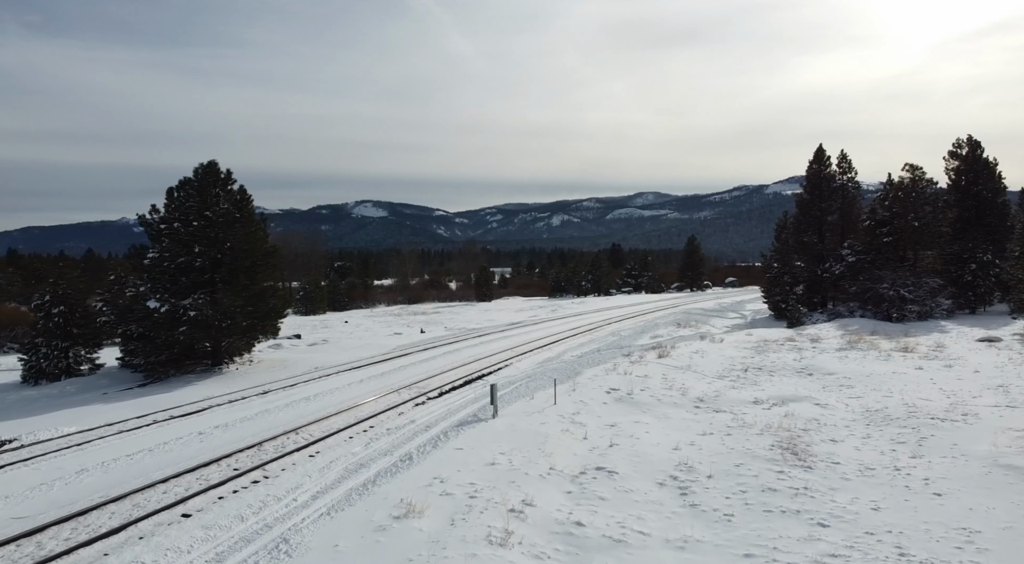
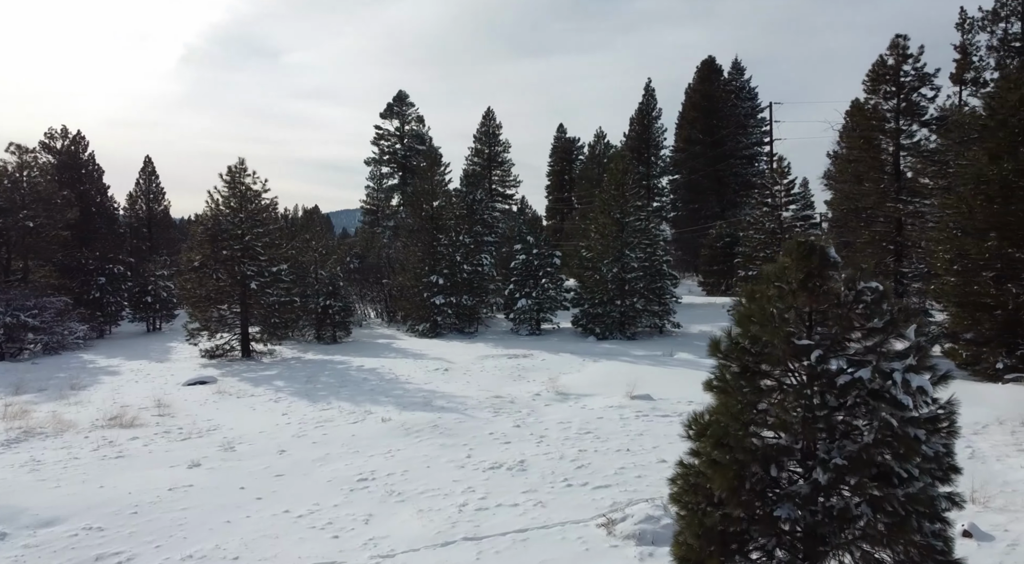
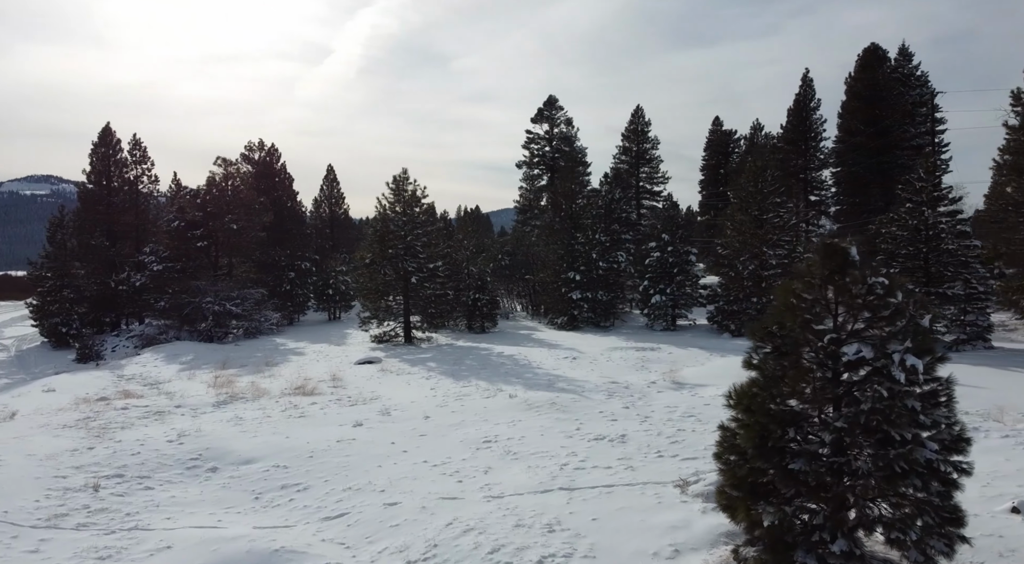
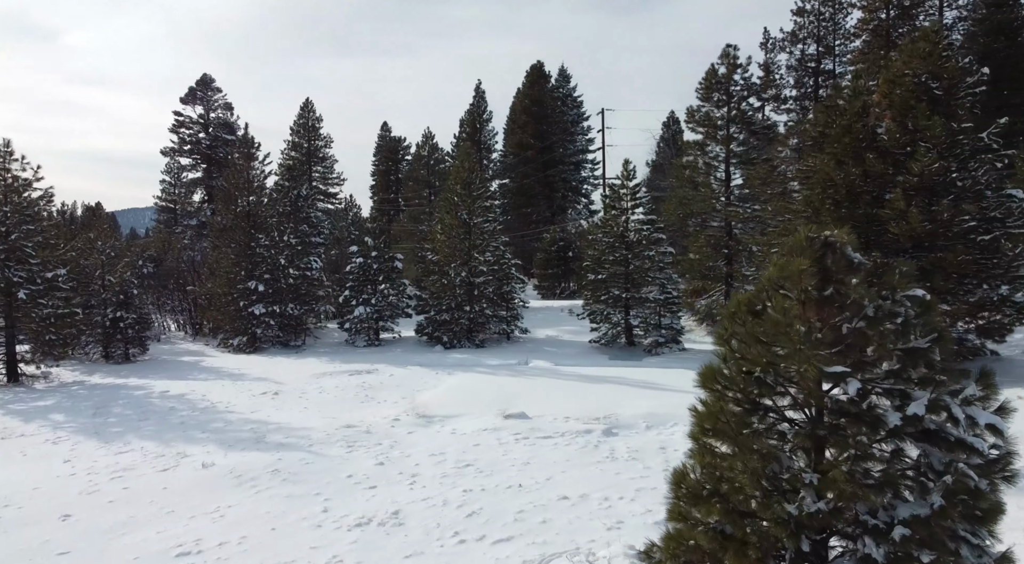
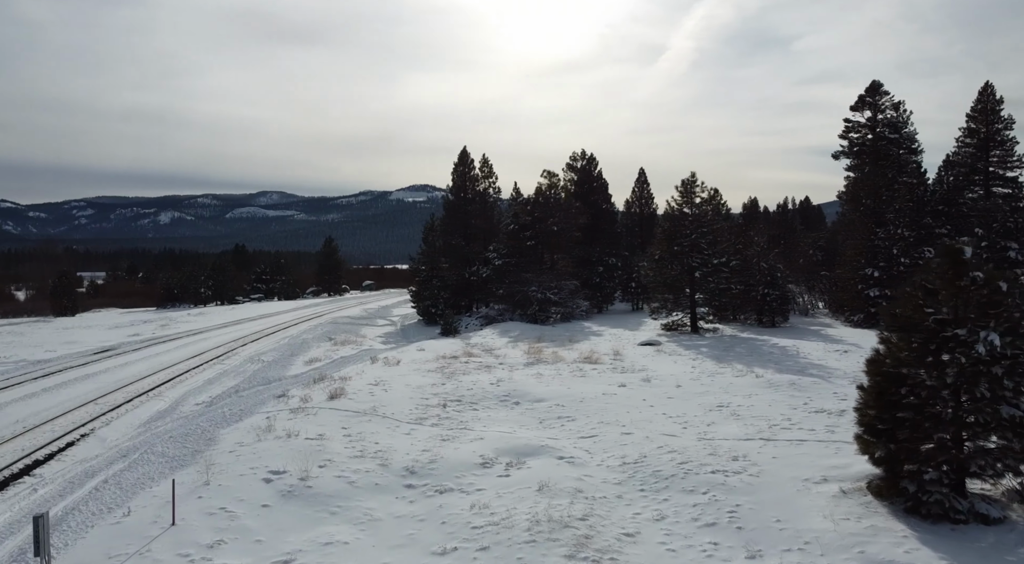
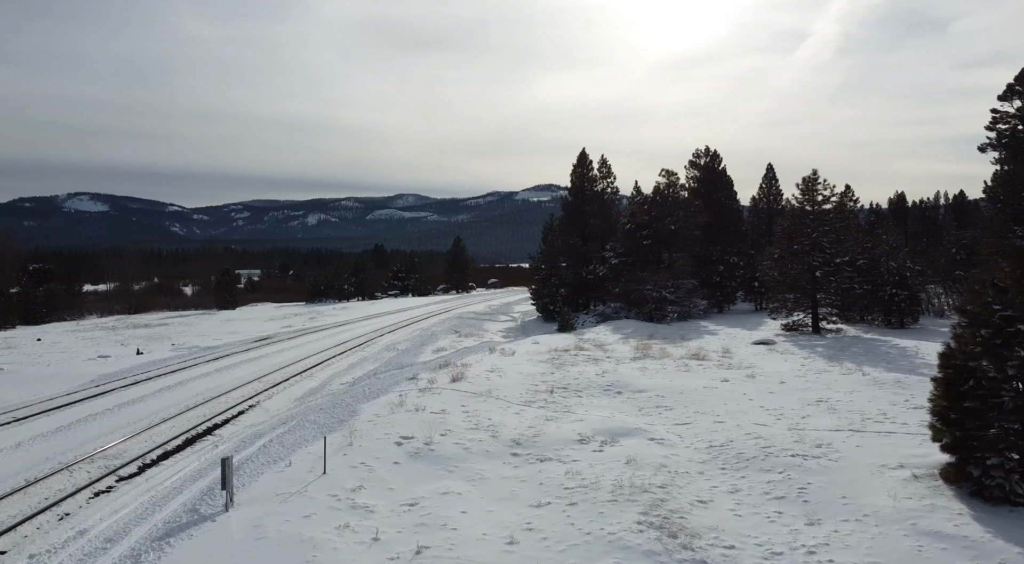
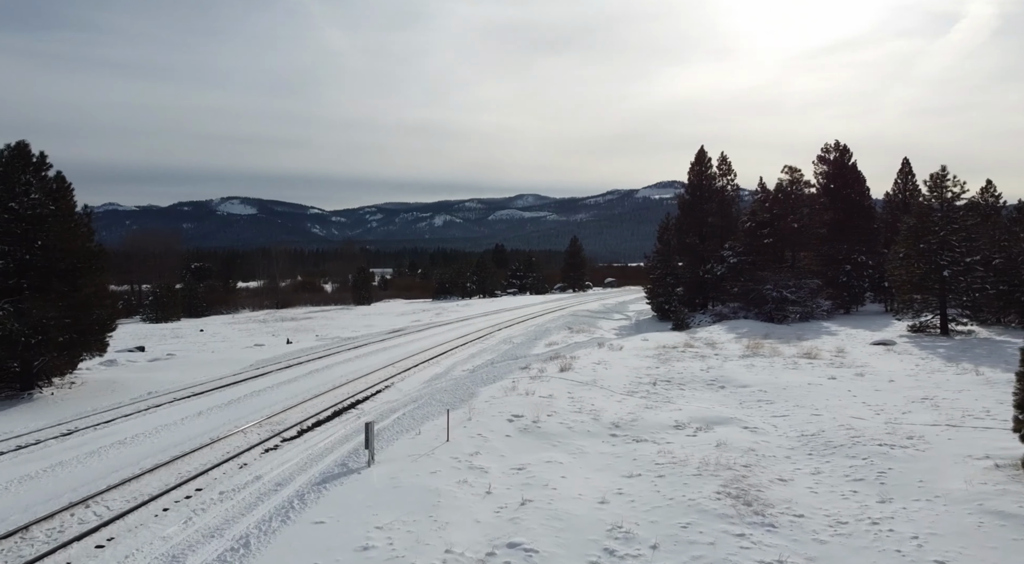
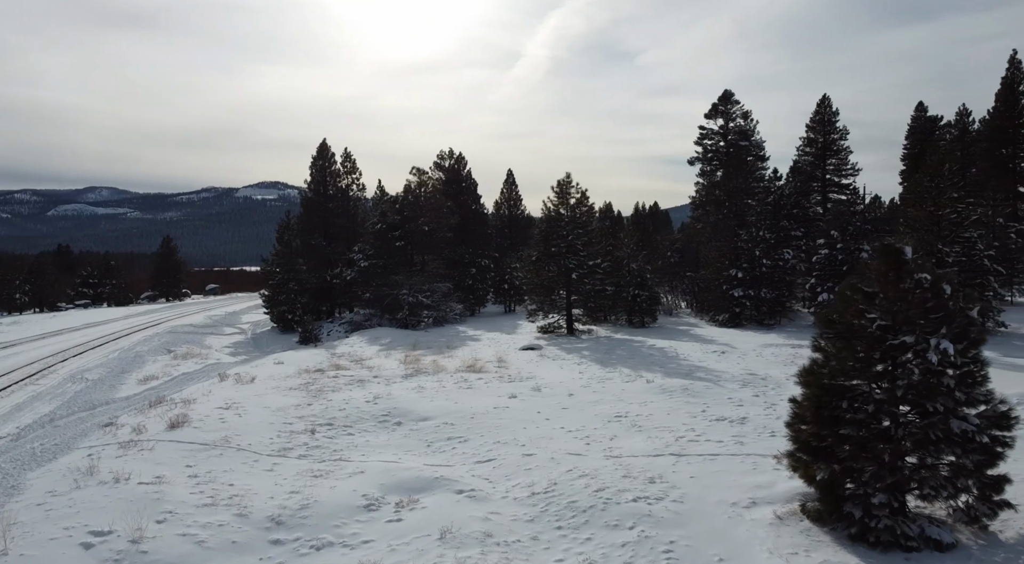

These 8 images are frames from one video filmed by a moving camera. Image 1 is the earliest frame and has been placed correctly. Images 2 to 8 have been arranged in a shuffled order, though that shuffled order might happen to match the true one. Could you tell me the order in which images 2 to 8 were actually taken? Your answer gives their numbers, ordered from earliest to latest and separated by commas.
7, 6, 5, 8, 3, 2, 4
